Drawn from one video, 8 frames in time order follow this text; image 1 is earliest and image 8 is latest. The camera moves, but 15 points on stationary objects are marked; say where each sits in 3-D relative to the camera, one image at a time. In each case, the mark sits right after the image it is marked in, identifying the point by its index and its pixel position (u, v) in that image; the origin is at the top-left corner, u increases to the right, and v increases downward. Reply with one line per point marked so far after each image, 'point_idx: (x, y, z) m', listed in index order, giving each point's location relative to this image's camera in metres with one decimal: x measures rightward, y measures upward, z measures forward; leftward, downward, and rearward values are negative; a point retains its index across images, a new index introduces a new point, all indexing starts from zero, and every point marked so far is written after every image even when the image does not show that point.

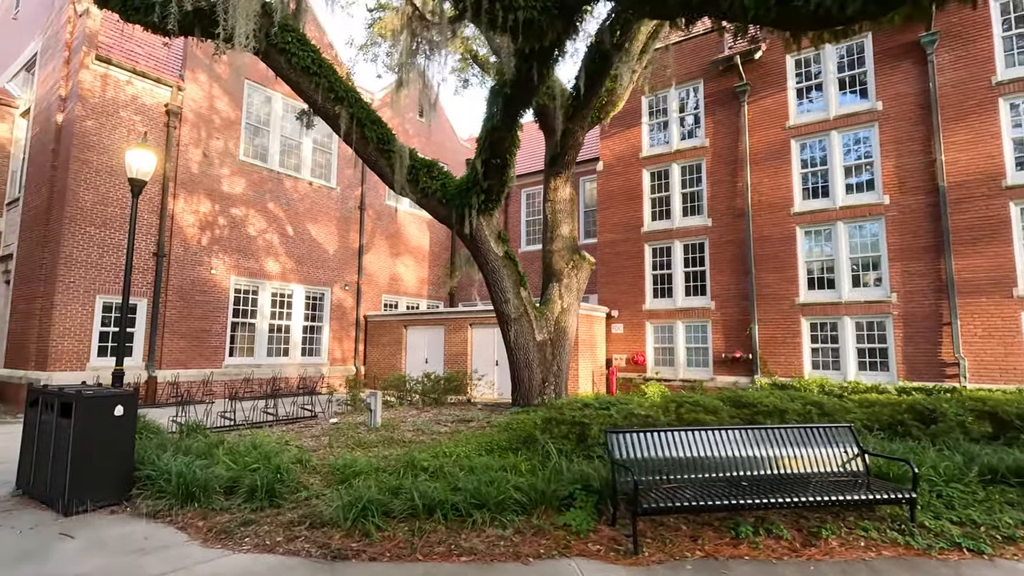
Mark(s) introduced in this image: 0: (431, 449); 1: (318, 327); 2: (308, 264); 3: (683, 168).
0: (-0.9, -1.9, +6.3) m
1: (-6.3, -1.3, +17.5) m
2: (-6.5, +0.8, +17.2) m
3: (+4.7, +3.3, +14.8) m
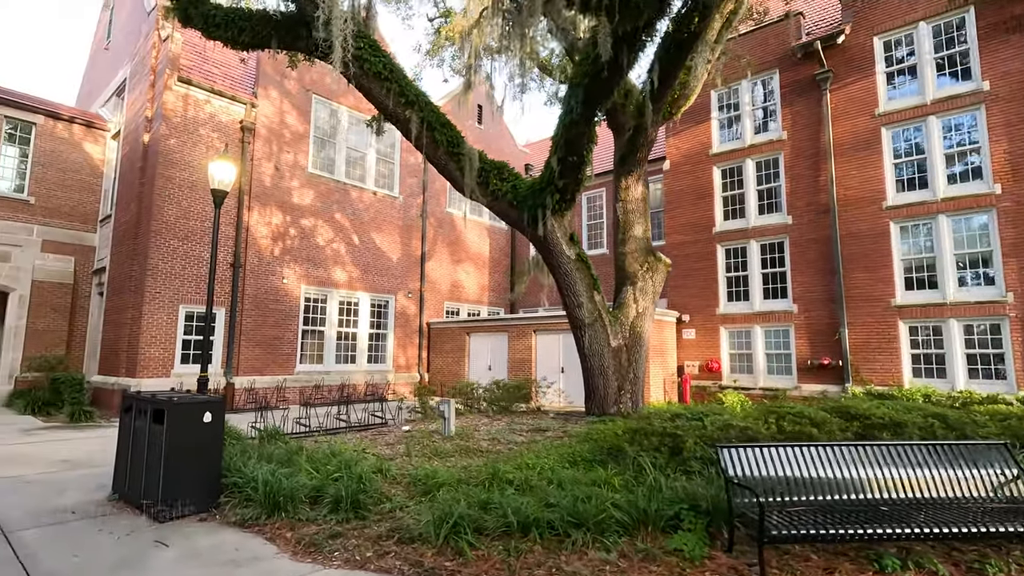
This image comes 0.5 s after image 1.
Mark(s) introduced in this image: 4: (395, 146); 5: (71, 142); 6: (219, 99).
0: (0.0, -1.9, +6.0) m
1: (-4.2, -1.5, +17.7) m
2: (-4.5, +0.5, +17.4) m
3: (+6.4, +3.3, +14.0) m
4: (-4.1, +4.9, +18.7) m
5: (-12.9, +4.3, +15.7) m
6: (-7.8, +5.1, +14.3) m
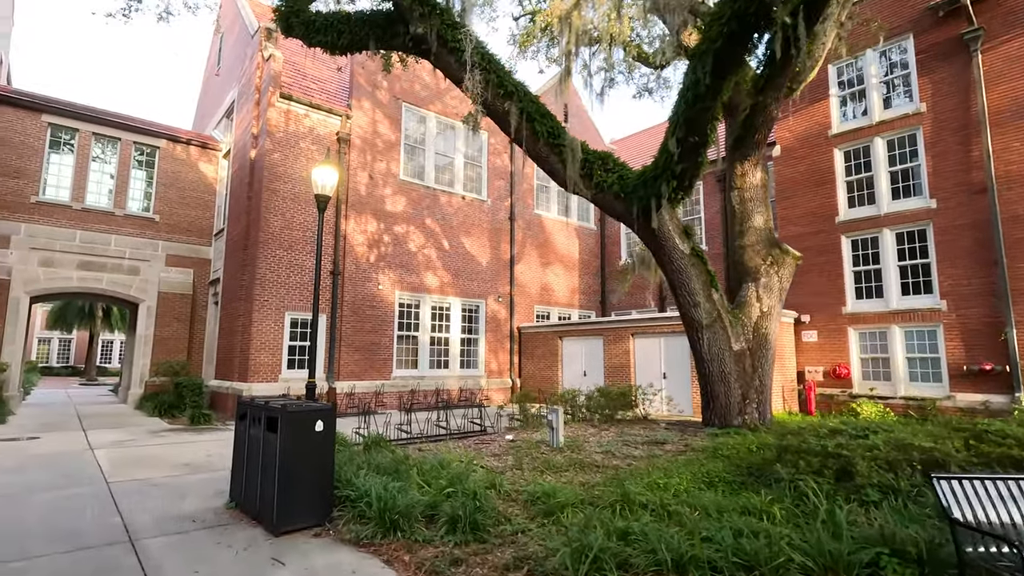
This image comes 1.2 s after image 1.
0: (+1.3, -1.9, +5.3) m
1: (-1.2, -1.7, +17.5) m
2: (-1.6, +0.4, +17.3) m
3: (+8.7, +3.4, +12.4) m
4: (-1.0, +4.8, +18.6) m
5: (-10.2, +4.0, +16.9) m
6: (-5.4, +4.9, +14.8) m
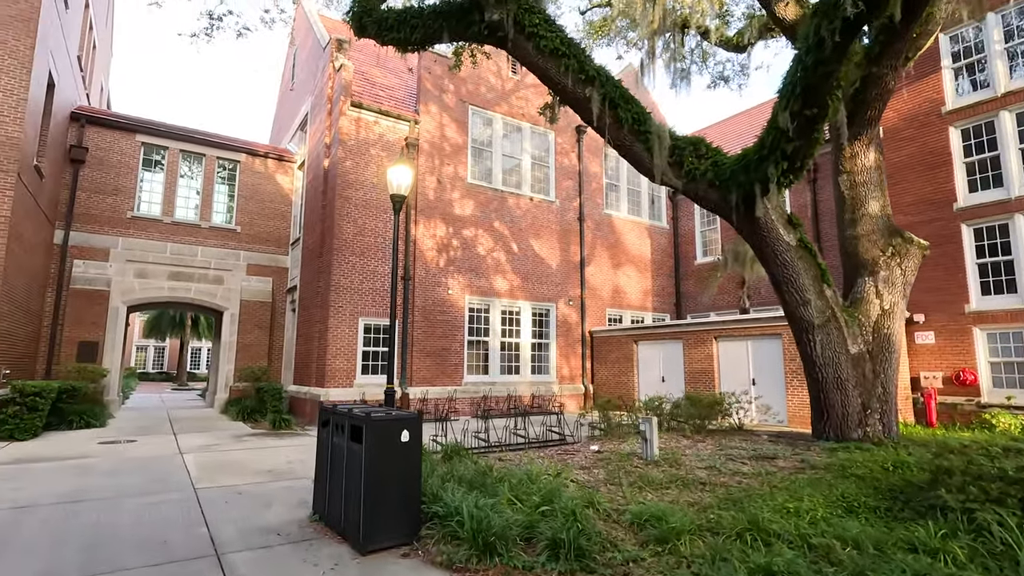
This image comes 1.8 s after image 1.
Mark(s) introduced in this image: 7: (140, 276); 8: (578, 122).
0: (+2.1, -1.8, +4.6) m
1: (+1.1, -1.8, +17.0) m
2: (+0.7, +0.3, +16.9) m
3: (+10.3, +3.5, +10.9) m
4: (+1.3, +4.7, +18.1) m
5: (-8.0, +3.7, +17.5) m
6: (-3.5, +4.7, +14.9) m
7: (-10.5, +0.3, +15.1) m
8: (+2.3, +5.8, +18.9) m
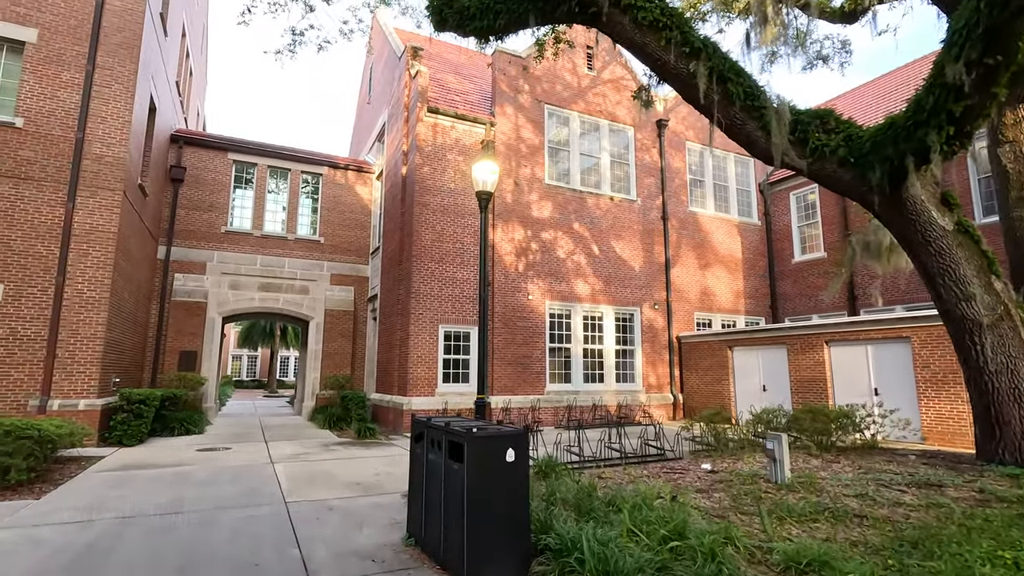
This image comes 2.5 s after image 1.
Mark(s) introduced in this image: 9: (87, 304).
0: (+3.0, -1.8, +3.7) m
1: (+3.6, -1.9, +16.1) m
2: (+3.1, +0.2, +16.1) m
3: (+11.8, +3.7, +8.9) m
4: (+3.8, +4.6, +17.3) m
5: (-5.5, +3.4, +17.9) m
6: (-1.4, +4.5, +14.7) m
7: (-8.2, 0.0, +15.8) m
8: (+4.9, +5.7, +17.9) m
9: (-8.1, -0.3, +10.3) m
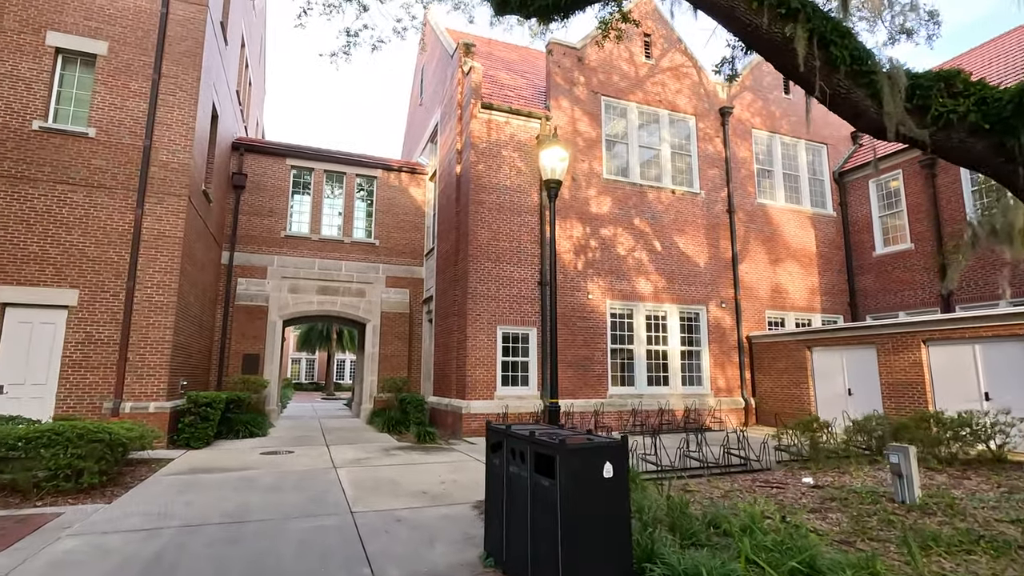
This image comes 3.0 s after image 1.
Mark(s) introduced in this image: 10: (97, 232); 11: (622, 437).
0: (+3.6, -1.6, +2.9) m
1: (+5.3, -1.8, +15.2) m
2: (+4.8, +0.2, +15.2) m
3: (+12.7, +3.9, +7.3) m
4: (+5.5, +4.6, +16.4) m
5: (-3.7, +3.3, +17.8) m
6: (+0.1, +4.5, +14.3) m
7: (-6.5, -0.1, +15.9) m
8: (+6.6, +5.8, +16.9) m
9: (-6.9, -0.4, +10.5) m
10: (-8.0, +1.1, +10.3) m
11: (+0.7, -1.0, +3.5) m
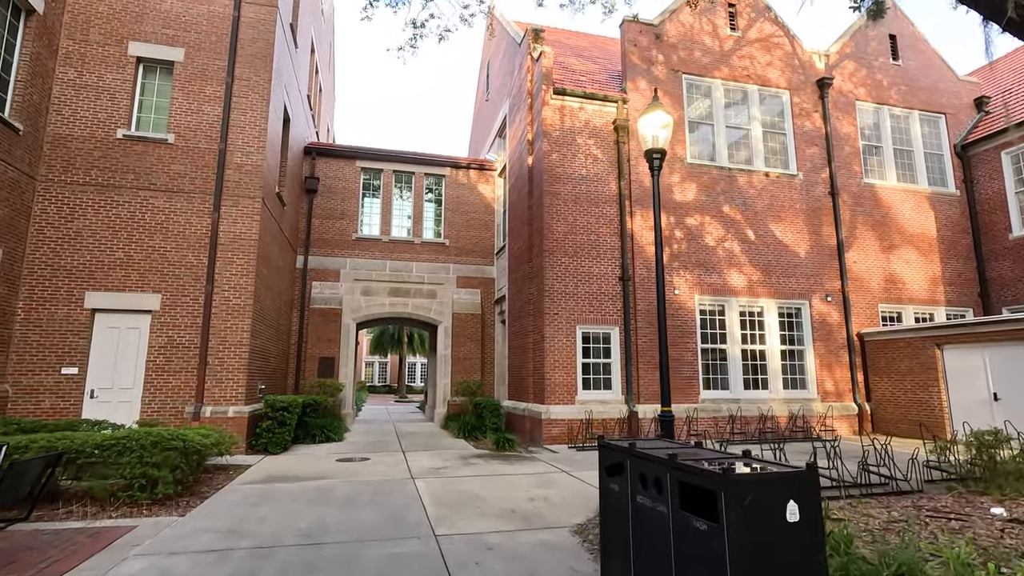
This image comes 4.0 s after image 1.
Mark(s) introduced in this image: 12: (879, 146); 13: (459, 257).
0: (+4.2, -1.4, +1.6) m
1: (+7.3, -1.6, +13.6) m
2: (+6.8, +0.4, +13.7) m
3: (+13.6, +4.3, +4.9) m
4: (+7.5, +4.8, +14.8) m
5: (-1.4, +3.3, +17.3) m
6: (+2.0, +4.6, +13.3) m
7: (-4.3, -0.2, +15.8) m
8: (+8.7, +6.1, +15.2) m
9: (-5.4, -0.4, +10.4) m
10: (-6.5, +1.0, +10.4) m
11: (+1.4, -0.8, +2.5) m
12: (+10.6, +4.1, +15.5) m
13: (-1.7, +1.0, +16.7) m
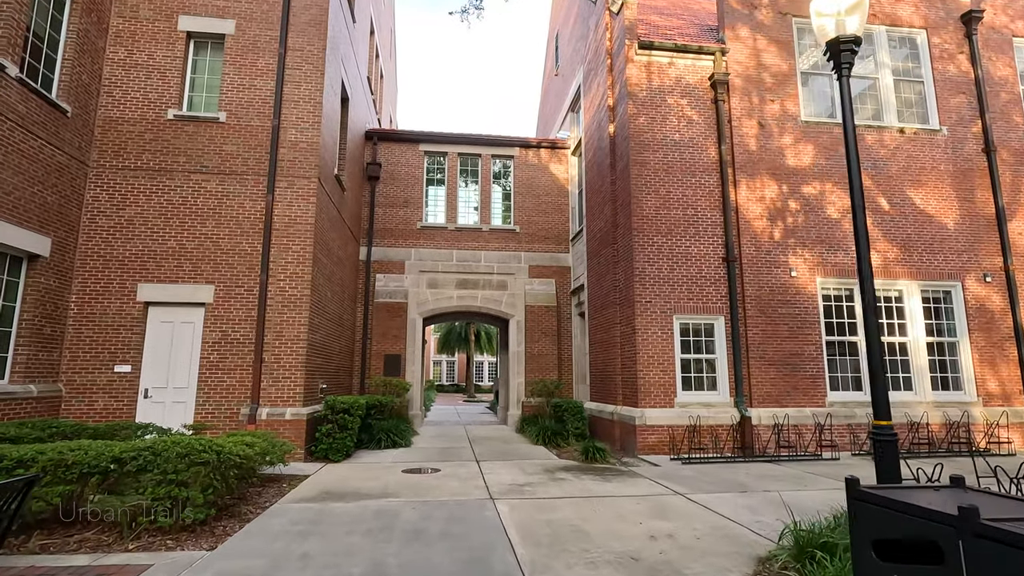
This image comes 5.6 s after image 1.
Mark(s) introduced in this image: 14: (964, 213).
0: (+4.6, -1.1, -0.5) m
1: (+9.1, -1.1, +11.1) m
2: (+8.6, +0.9, +11.3) m
3: (+14.3, +4.8, +1.7) m
4: (+9.4, +5.3, +12.3) m
5: (+0.8, +3.6, +15.8) m
6: (+3.7, +5.0, +11.4) m
7: (-2.2, +0.1, +14.6) m
8: (+10.6, +6.5, +12.5) m
9: (-3.9, -0.3, +9.4) m
10: (-5.0, +1.2, +9.5) m
11: (+1.9, -0.5, +0.8) m
12: (+12.5, +4.6, +12.5) m
13: (+0.5, +1.2, +15.3) m
14: (+9.7, +1.6, +11.6) m
